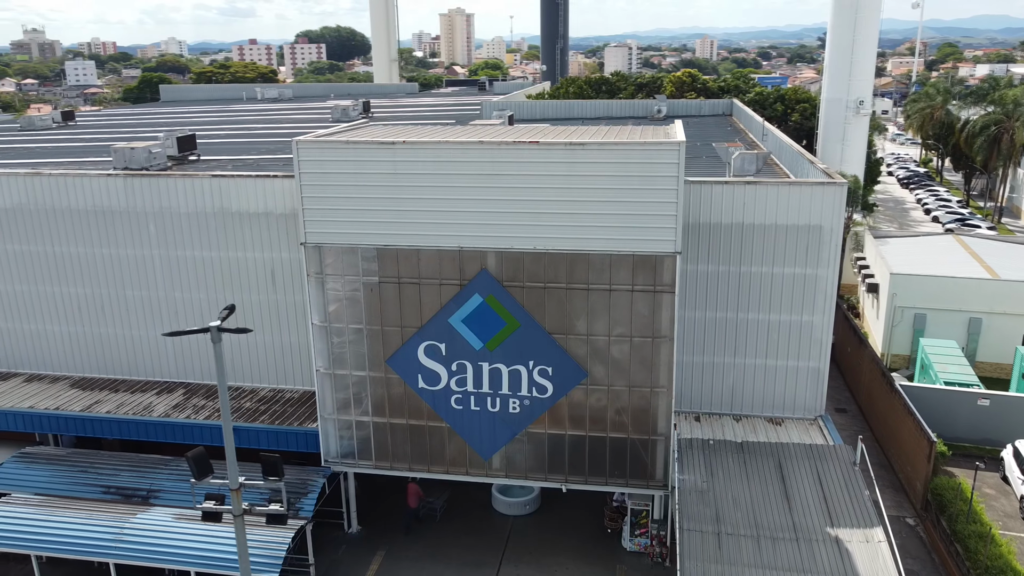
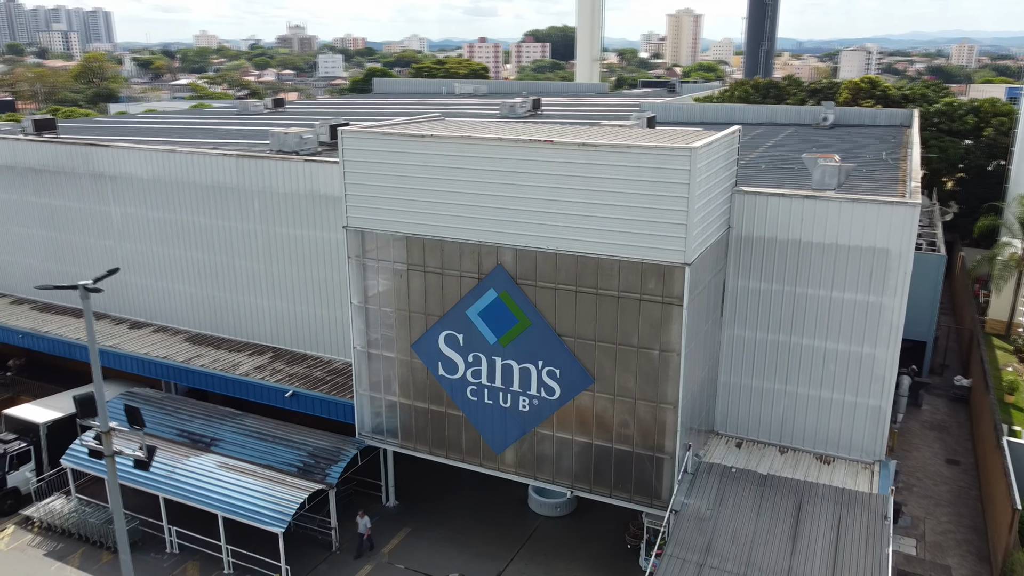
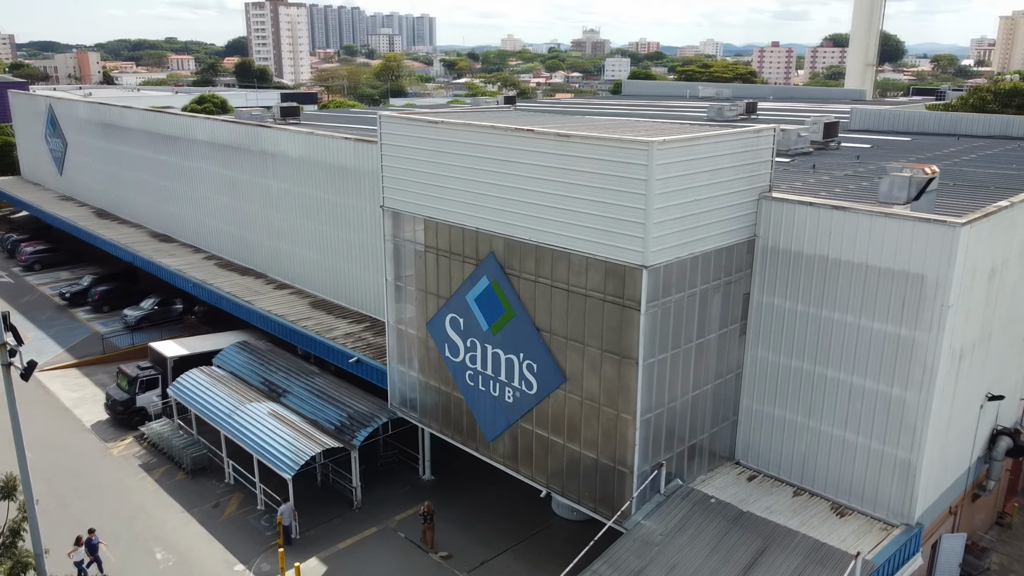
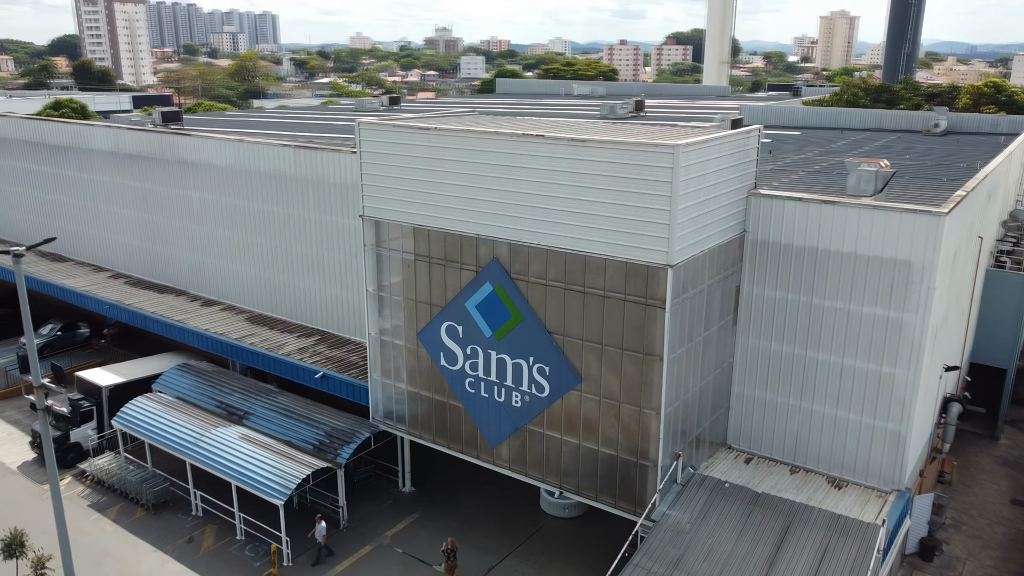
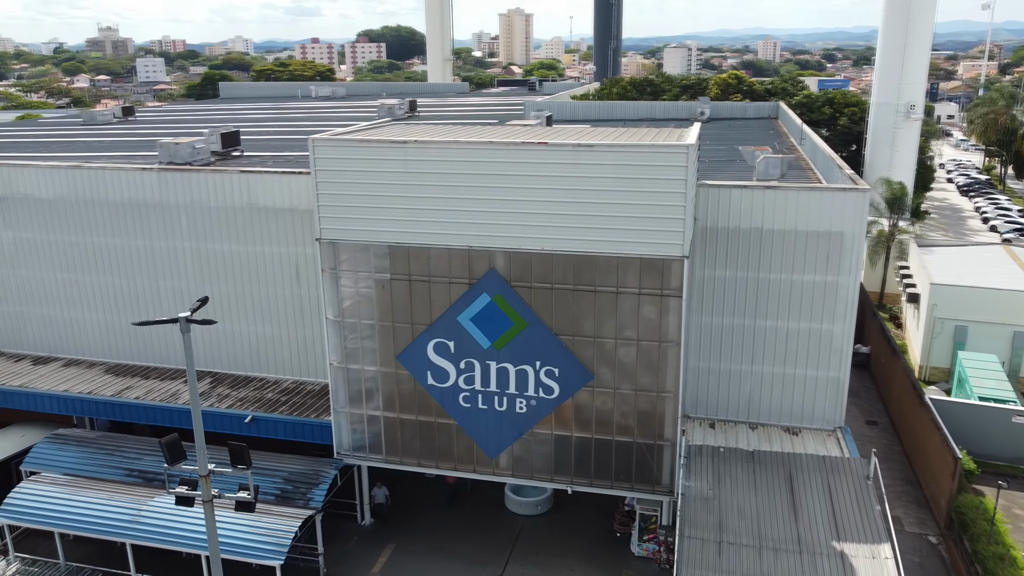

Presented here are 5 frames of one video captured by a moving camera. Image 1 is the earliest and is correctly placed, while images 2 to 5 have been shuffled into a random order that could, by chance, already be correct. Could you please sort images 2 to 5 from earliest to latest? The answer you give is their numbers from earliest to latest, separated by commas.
5, 2, 4, 3
